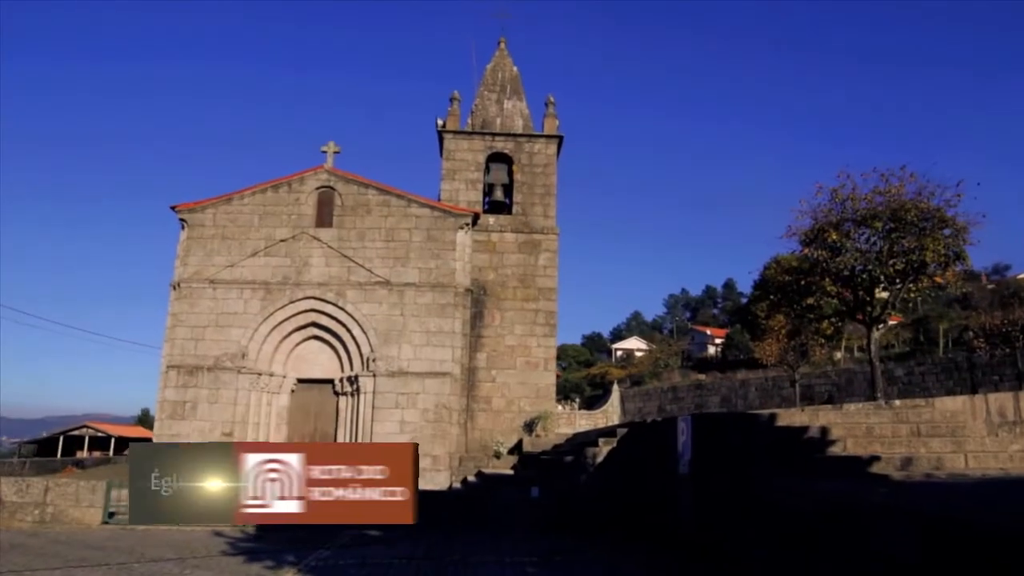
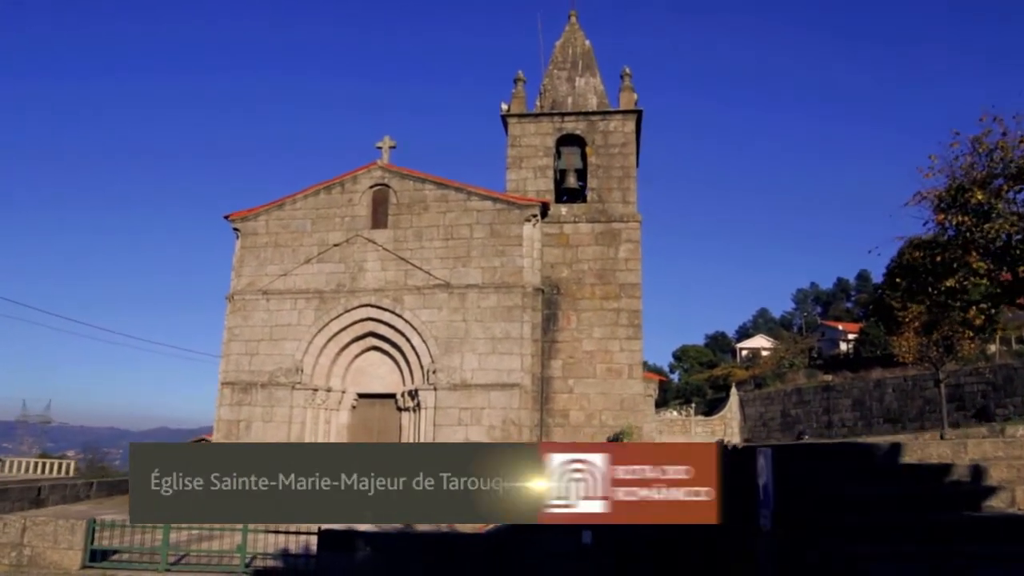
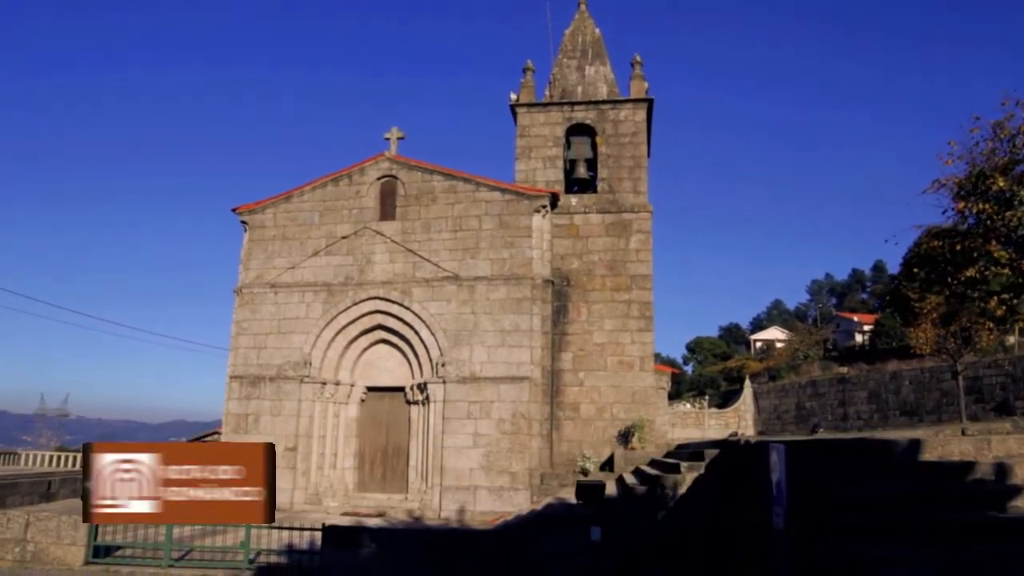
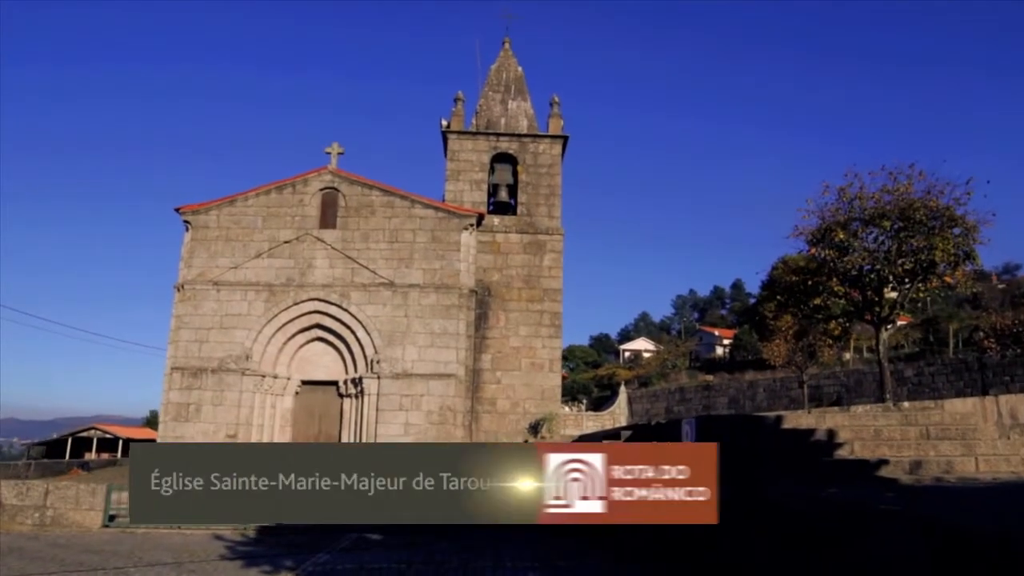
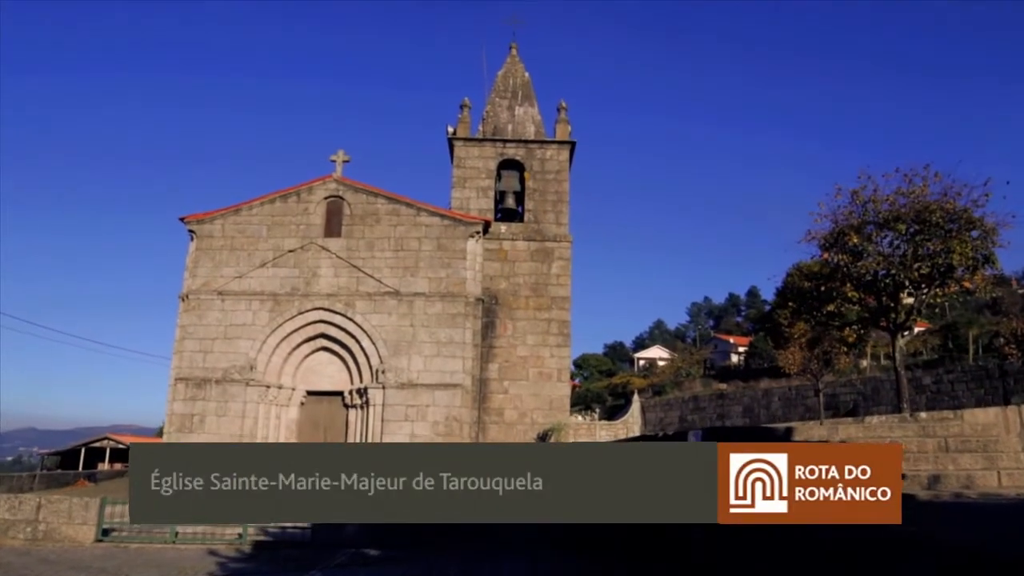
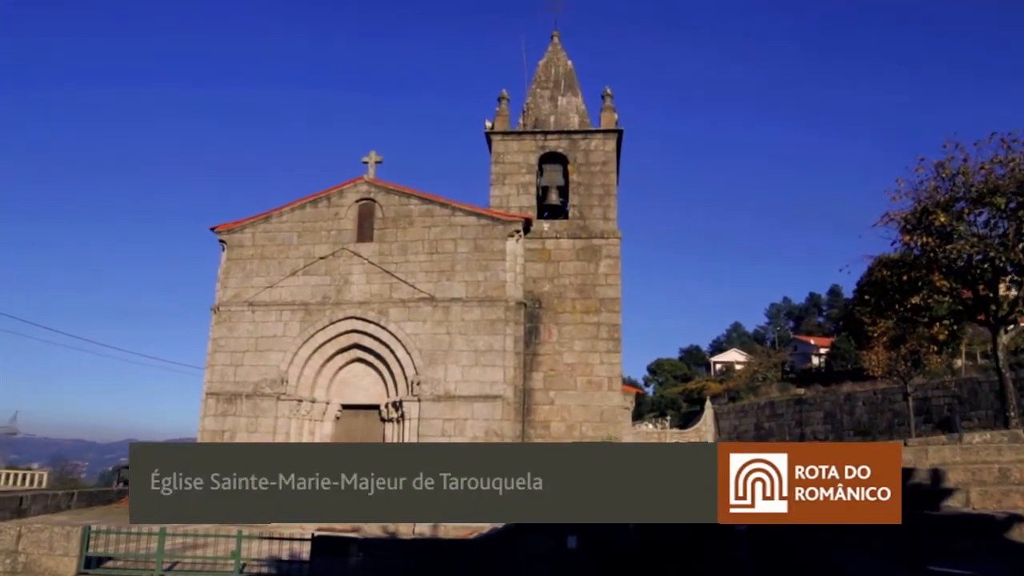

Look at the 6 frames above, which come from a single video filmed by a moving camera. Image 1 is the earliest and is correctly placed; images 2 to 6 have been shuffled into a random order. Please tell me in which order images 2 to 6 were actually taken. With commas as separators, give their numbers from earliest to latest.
4, 5, 6, 2, 3
